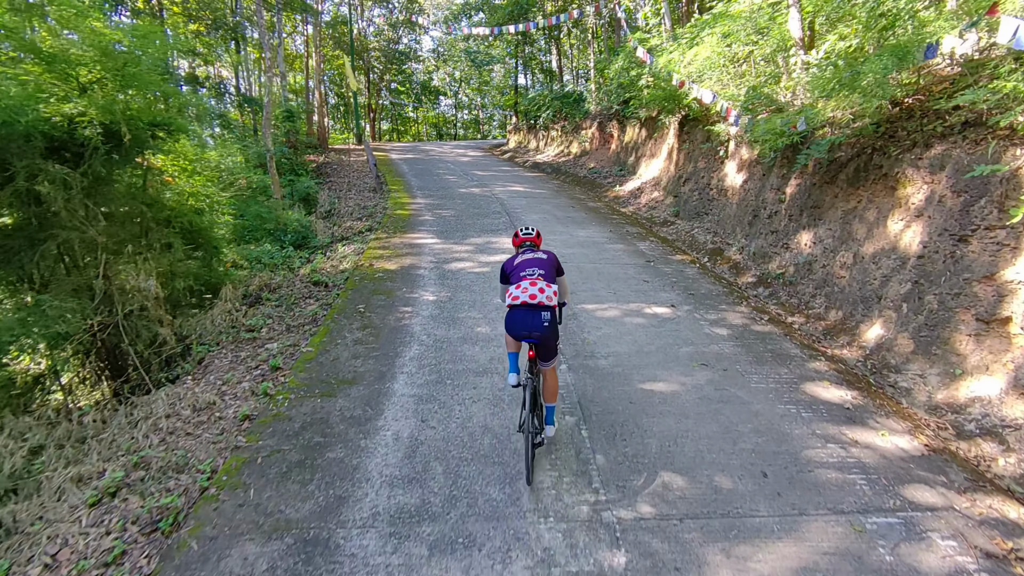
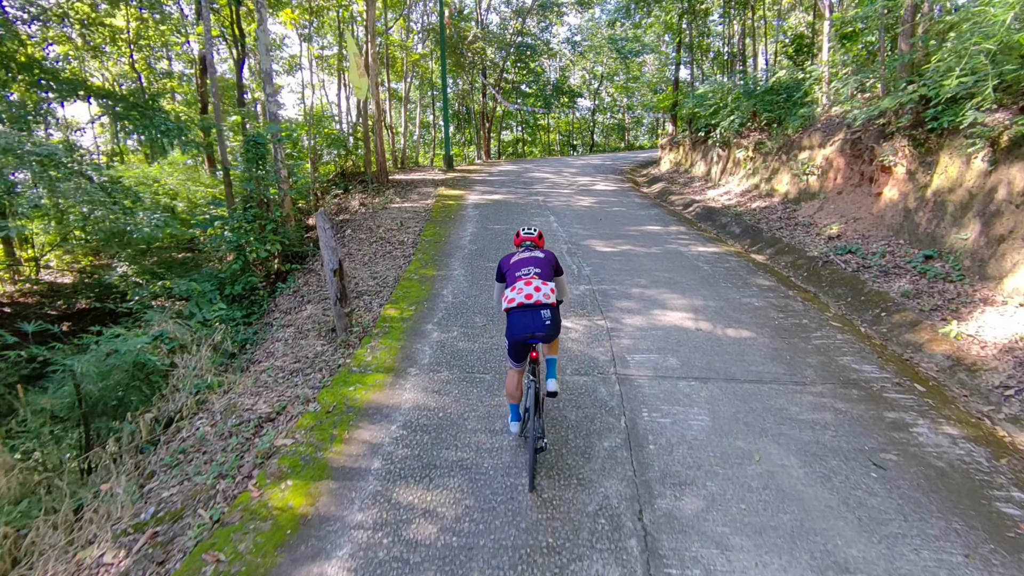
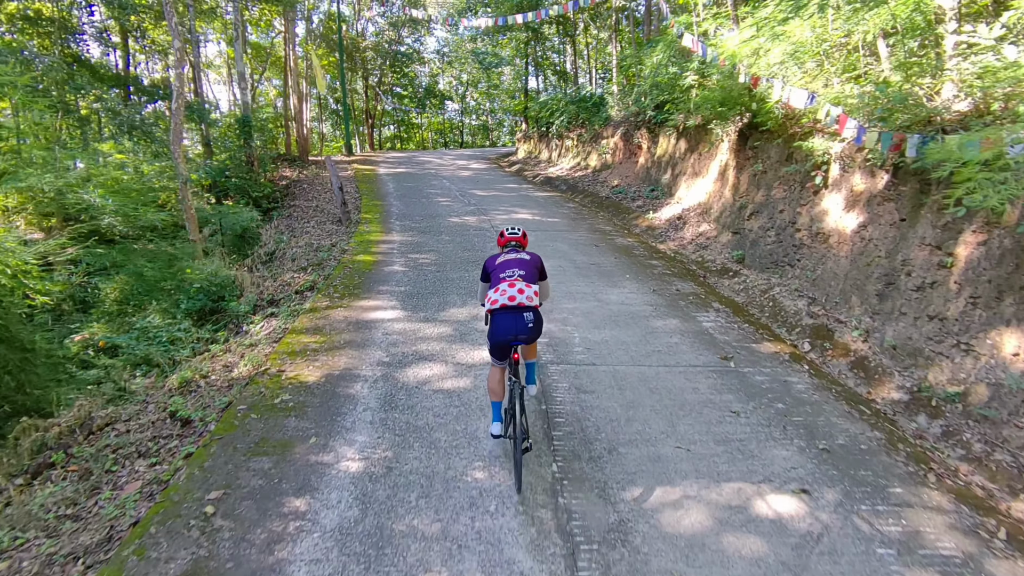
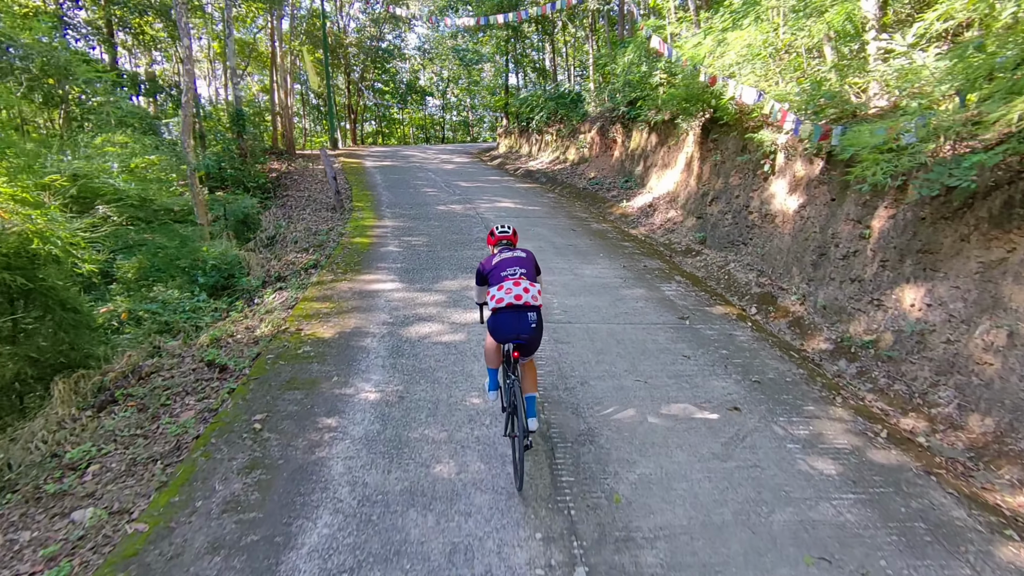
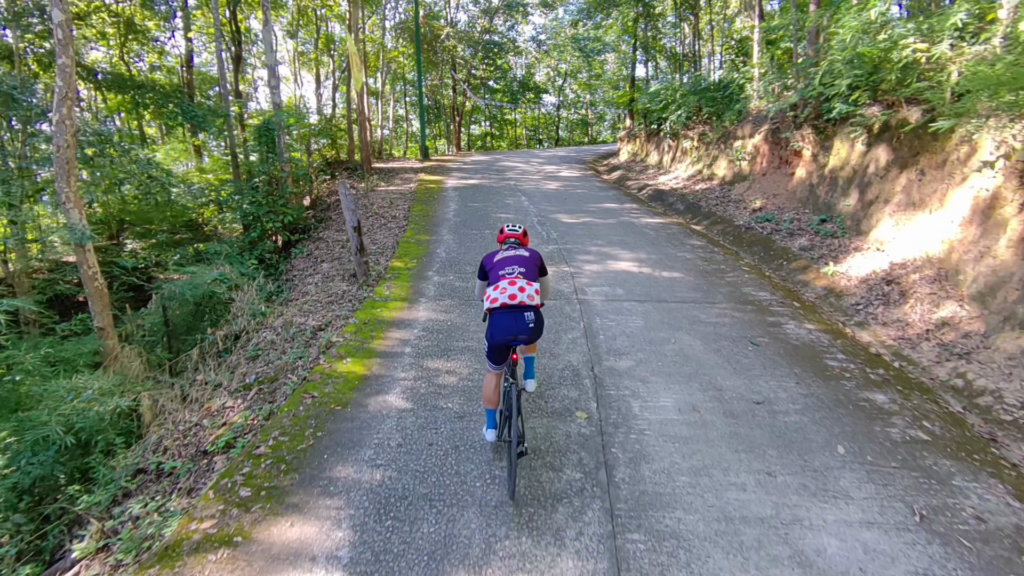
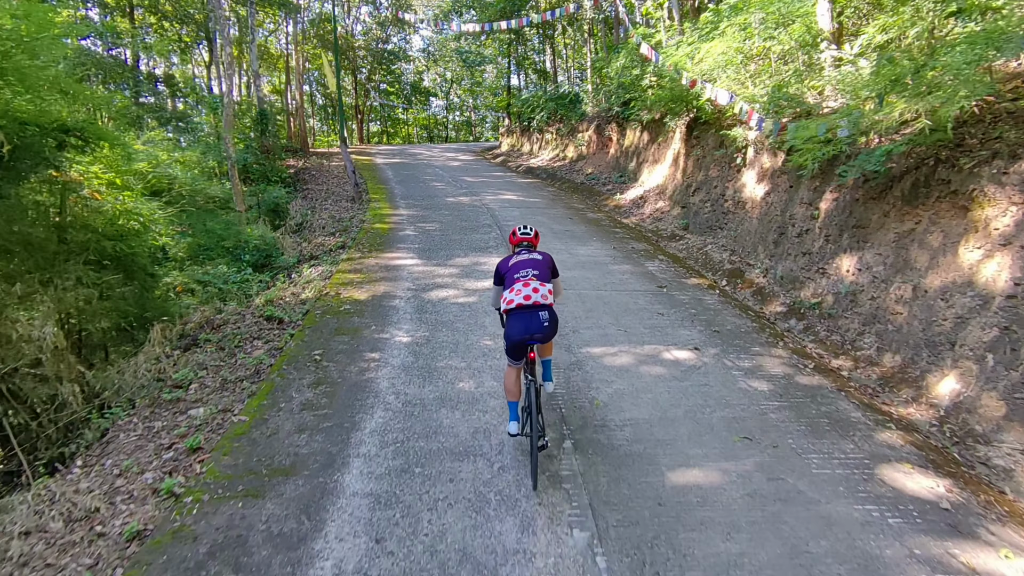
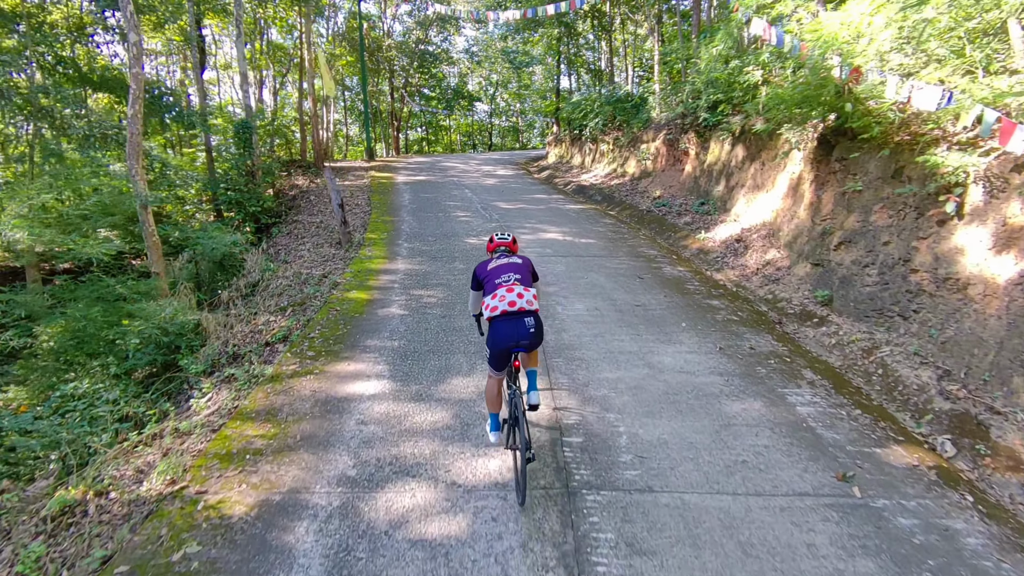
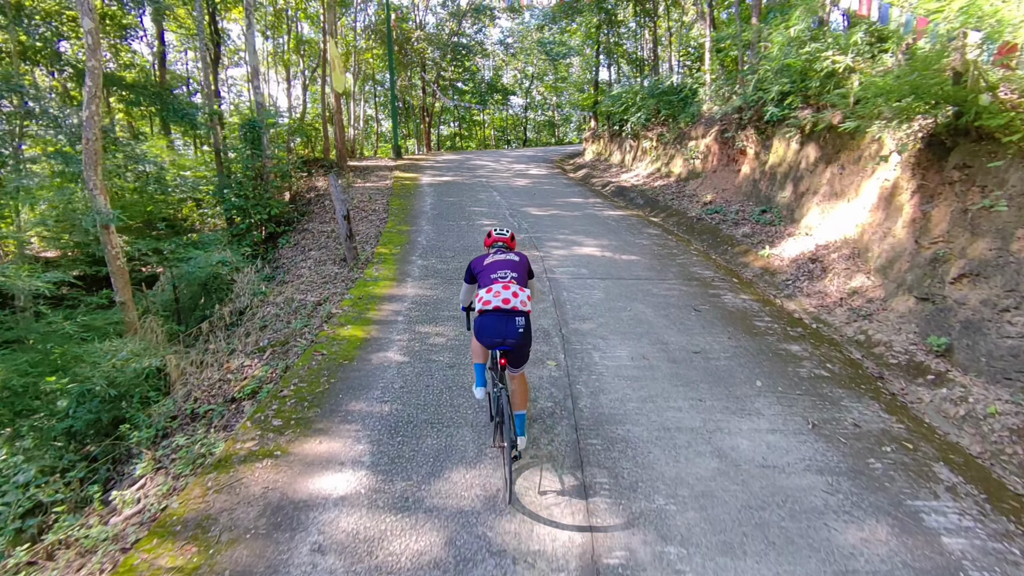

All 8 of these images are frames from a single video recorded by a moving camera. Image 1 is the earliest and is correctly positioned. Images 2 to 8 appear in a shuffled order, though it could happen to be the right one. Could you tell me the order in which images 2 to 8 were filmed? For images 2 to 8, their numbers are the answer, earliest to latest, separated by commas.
6, 4, 3, 7, 8, 5, 2
